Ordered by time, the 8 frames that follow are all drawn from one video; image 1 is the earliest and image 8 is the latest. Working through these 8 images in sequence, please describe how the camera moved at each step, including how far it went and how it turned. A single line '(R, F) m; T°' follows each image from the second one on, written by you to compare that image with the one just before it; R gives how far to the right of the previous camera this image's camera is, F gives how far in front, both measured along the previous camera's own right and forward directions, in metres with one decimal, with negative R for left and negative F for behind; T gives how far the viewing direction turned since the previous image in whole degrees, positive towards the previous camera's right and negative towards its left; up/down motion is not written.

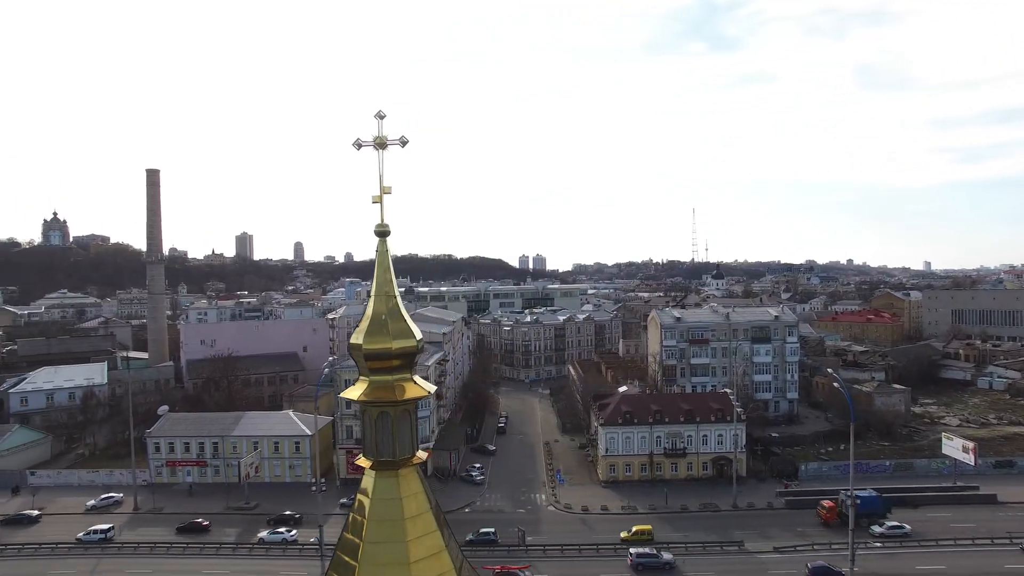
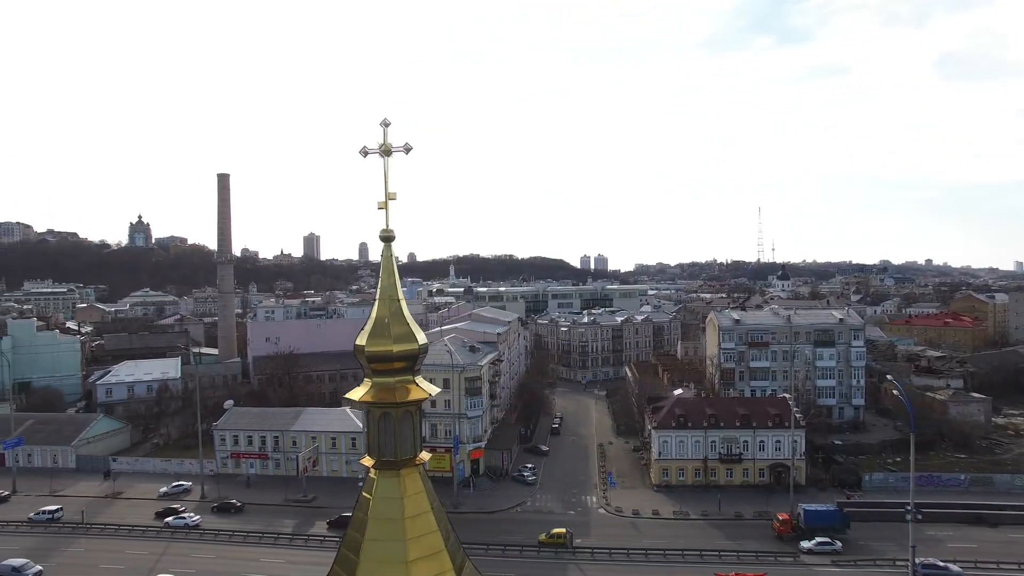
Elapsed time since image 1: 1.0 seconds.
(+0.4, 0.0) m; -5°
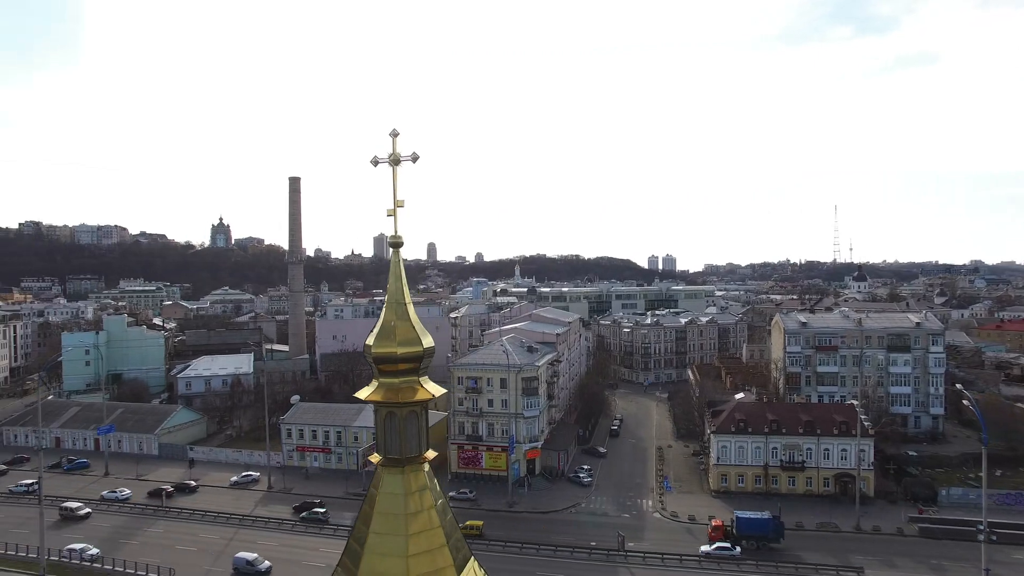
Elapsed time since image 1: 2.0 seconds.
(+0.5, -0.1) m; -6°
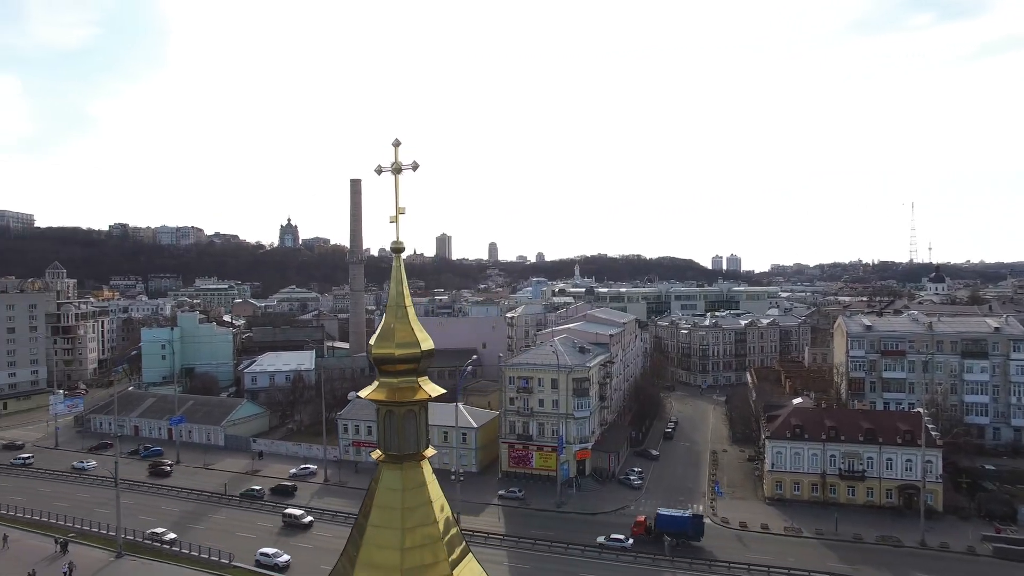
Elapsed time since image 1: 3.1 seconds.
(+0.5, -0.1) m; -5°
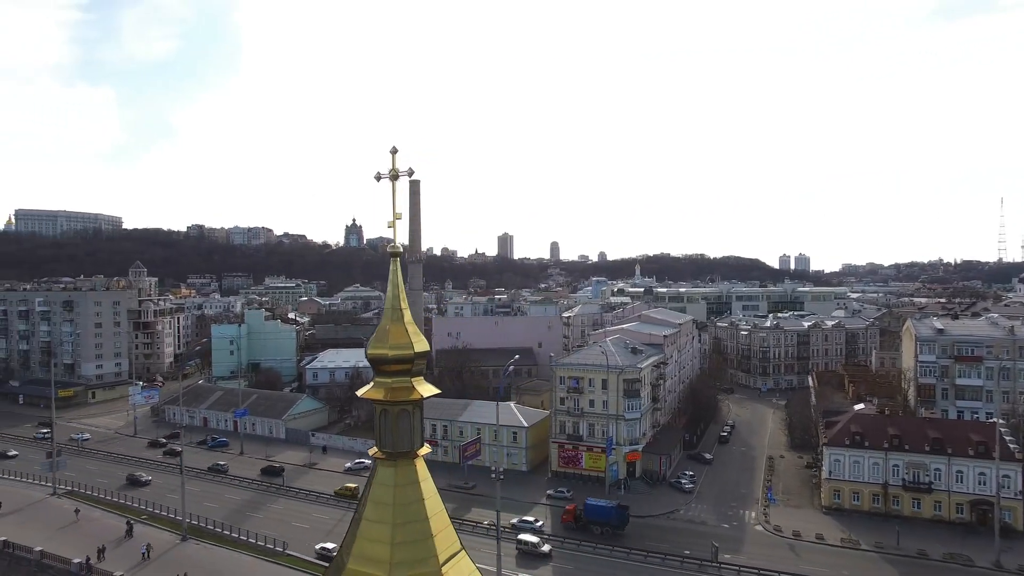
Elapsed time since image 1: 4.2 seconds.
(+0.6, -0.1) m; -5°
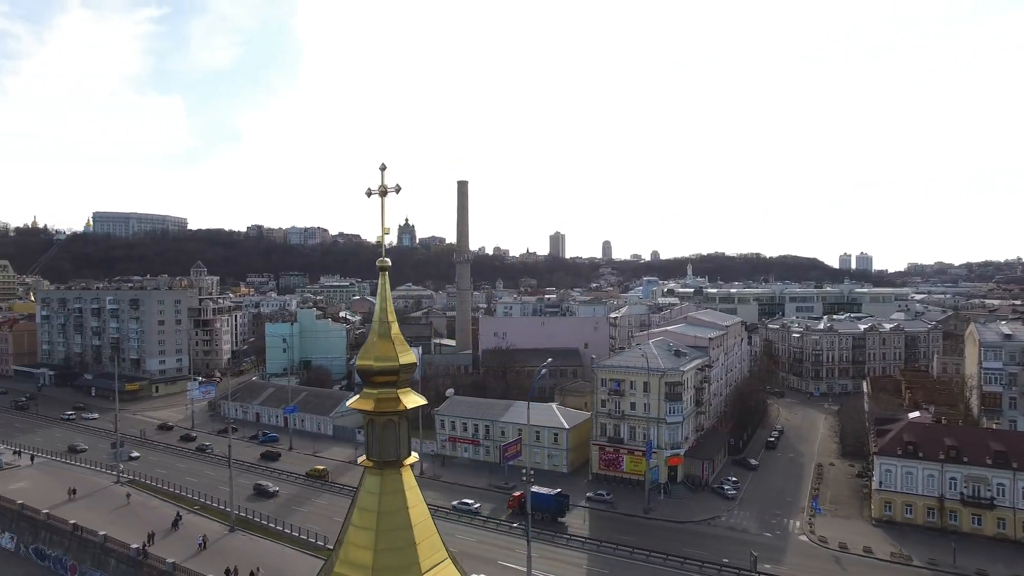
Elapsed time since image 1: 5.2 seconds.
(+0.6, 0.0) m; -5°
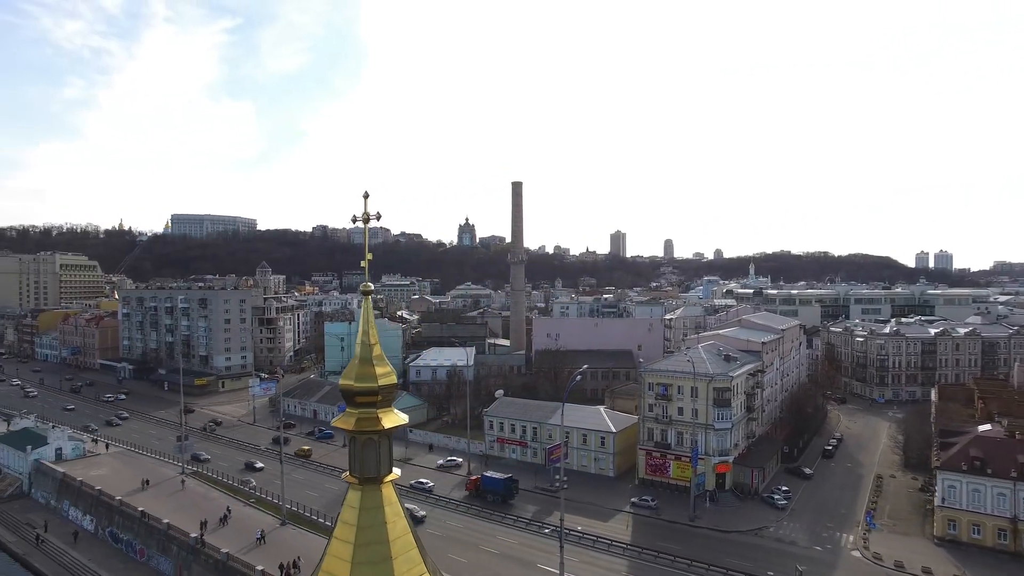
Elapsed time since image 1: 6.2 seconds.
(+0.7, -0.1) m; -5°
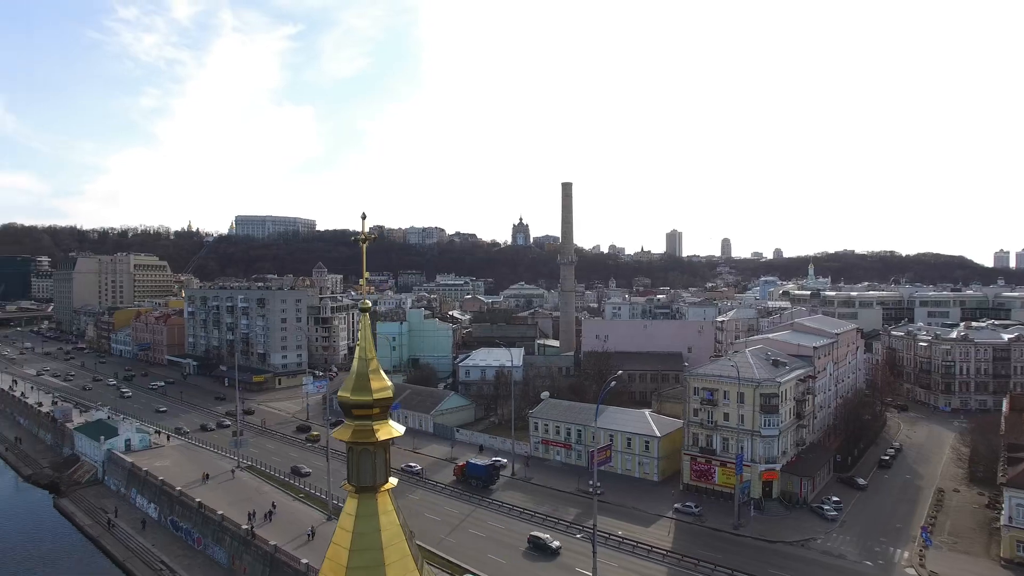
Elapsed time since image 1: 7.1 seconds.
(+0.6, -0.1) m; -5°
